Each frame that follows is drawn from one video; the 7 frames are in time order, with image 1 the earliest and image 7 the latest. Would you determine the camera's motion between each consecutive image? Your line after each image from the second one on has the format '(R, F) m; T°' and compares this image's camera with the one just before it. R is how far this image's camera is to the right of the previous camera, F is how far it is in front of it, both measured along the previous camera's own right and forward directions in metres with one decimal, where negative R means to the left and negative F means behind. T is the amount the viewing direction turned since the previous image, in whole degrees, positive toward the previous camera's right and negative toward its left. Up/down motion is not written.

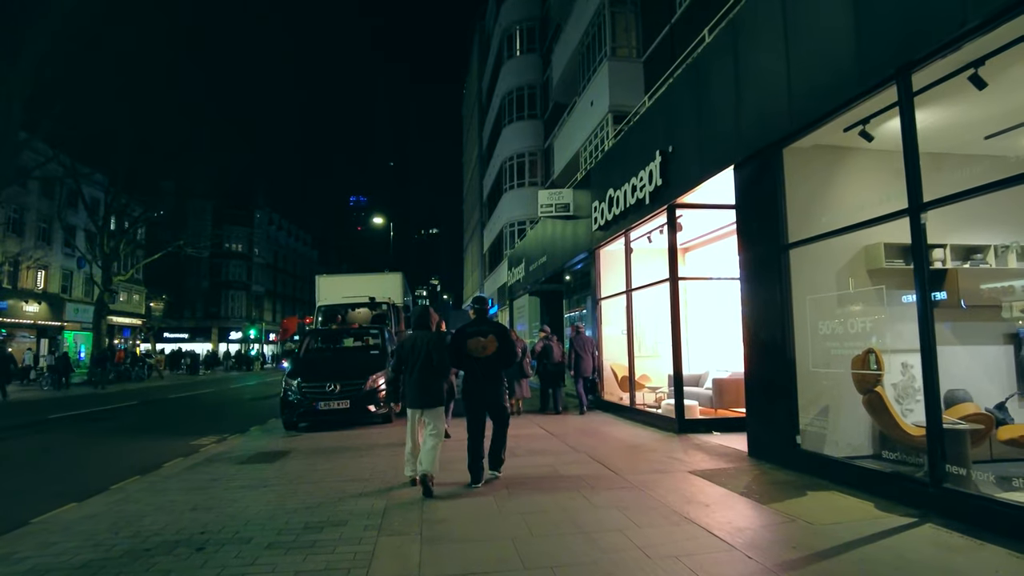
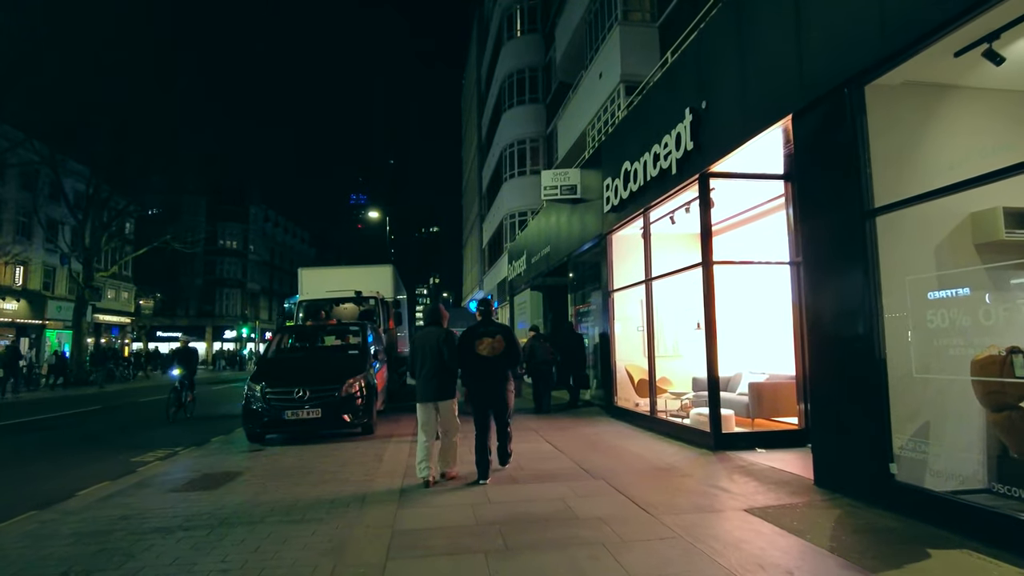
(0.0, +1.6) m; 0°
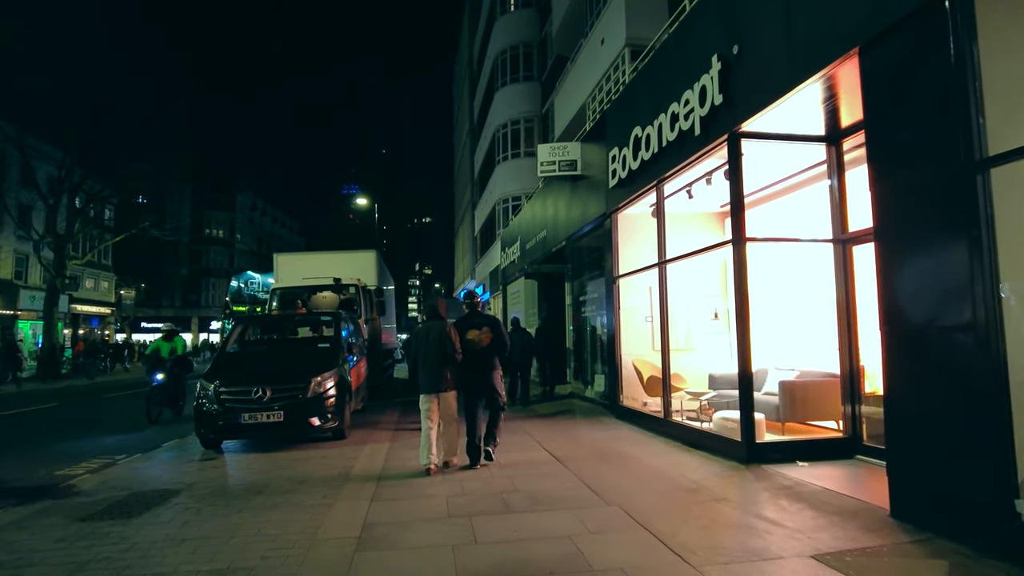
(0.0, +1.2) m; +1°
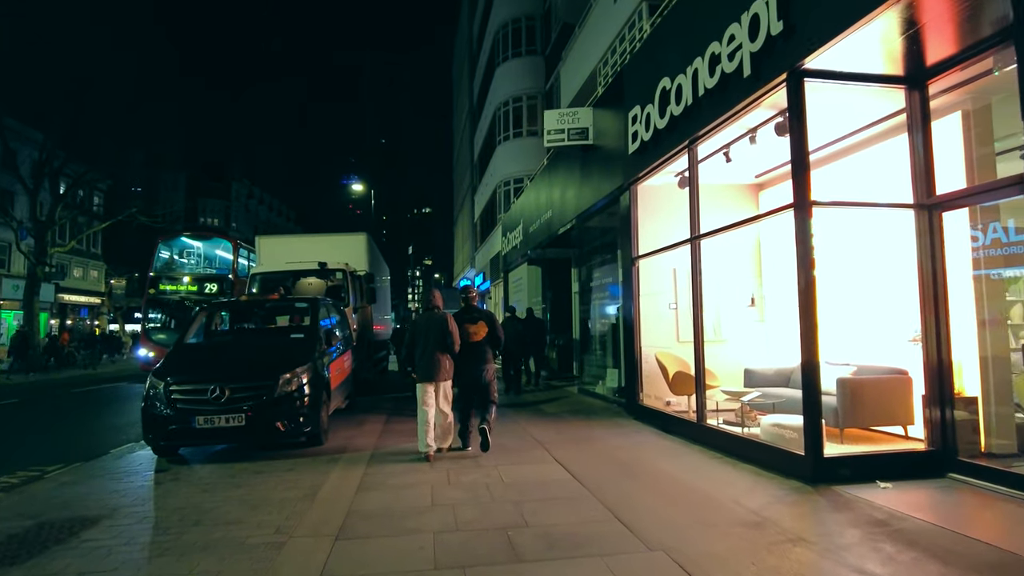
(0.0, +1.3) m; 0°
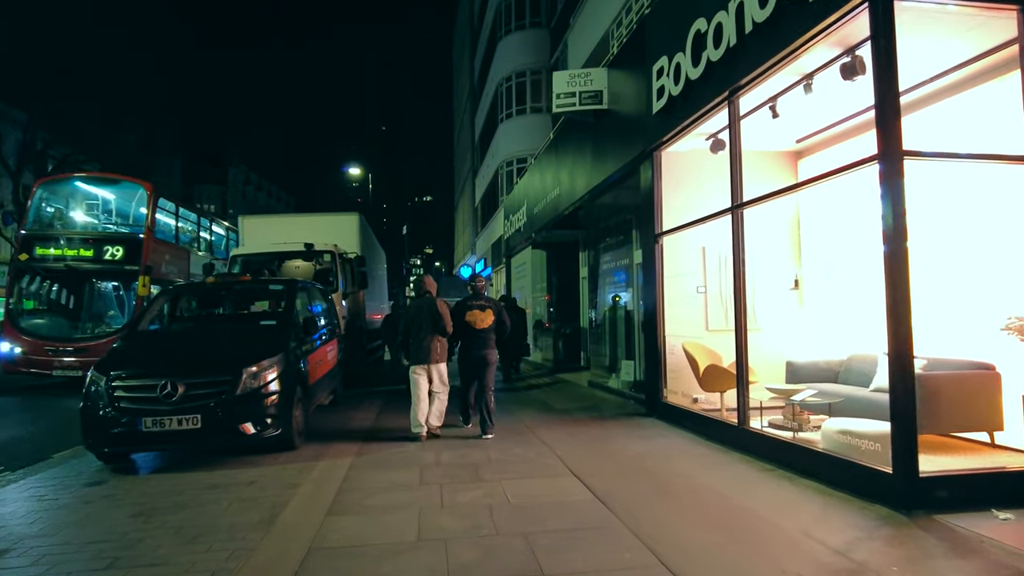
(-0.1, +1.1) m; 0°
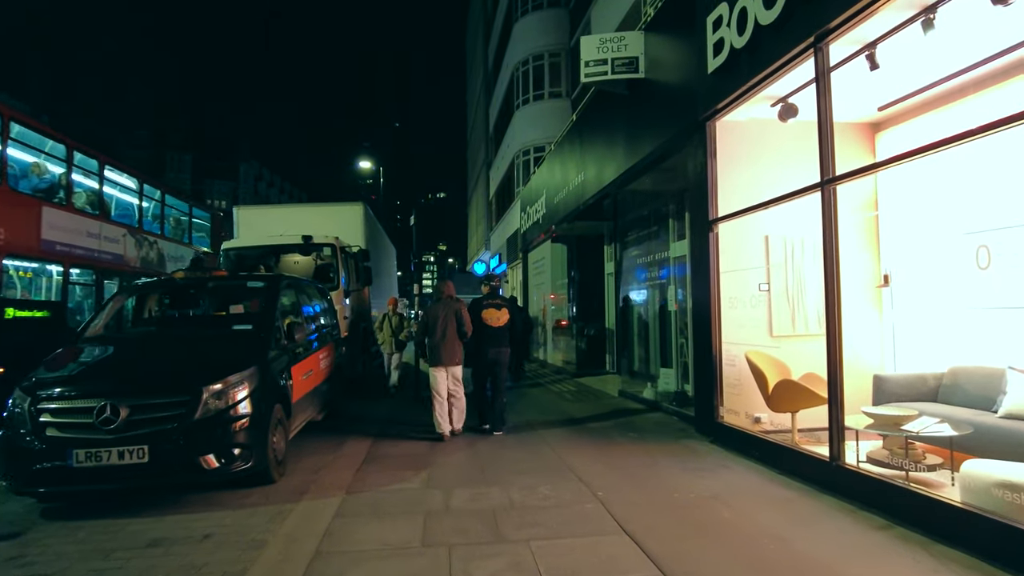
(-0.1, +1.2) m; -1°
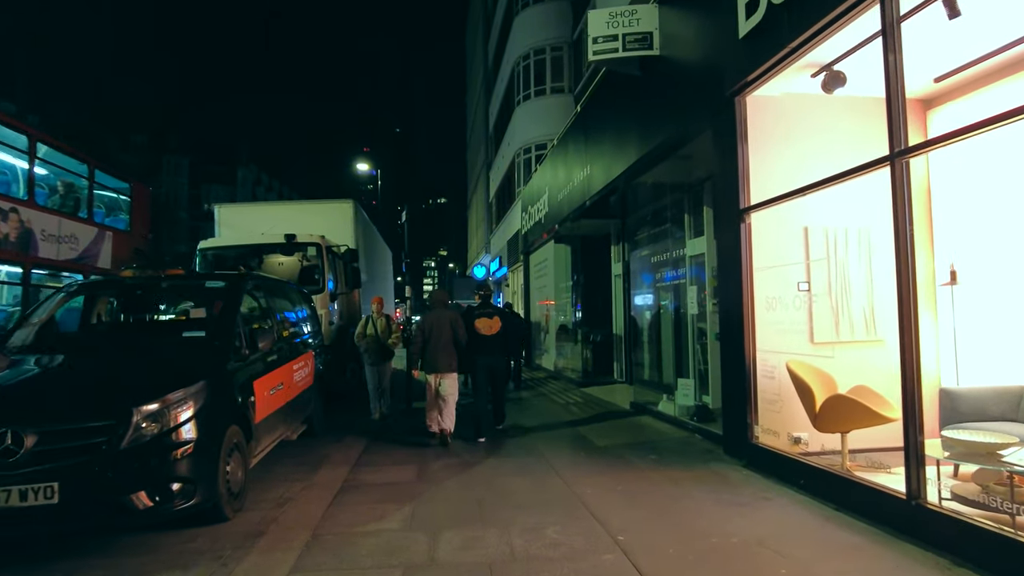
(0.0, +0.9) m; 0°
